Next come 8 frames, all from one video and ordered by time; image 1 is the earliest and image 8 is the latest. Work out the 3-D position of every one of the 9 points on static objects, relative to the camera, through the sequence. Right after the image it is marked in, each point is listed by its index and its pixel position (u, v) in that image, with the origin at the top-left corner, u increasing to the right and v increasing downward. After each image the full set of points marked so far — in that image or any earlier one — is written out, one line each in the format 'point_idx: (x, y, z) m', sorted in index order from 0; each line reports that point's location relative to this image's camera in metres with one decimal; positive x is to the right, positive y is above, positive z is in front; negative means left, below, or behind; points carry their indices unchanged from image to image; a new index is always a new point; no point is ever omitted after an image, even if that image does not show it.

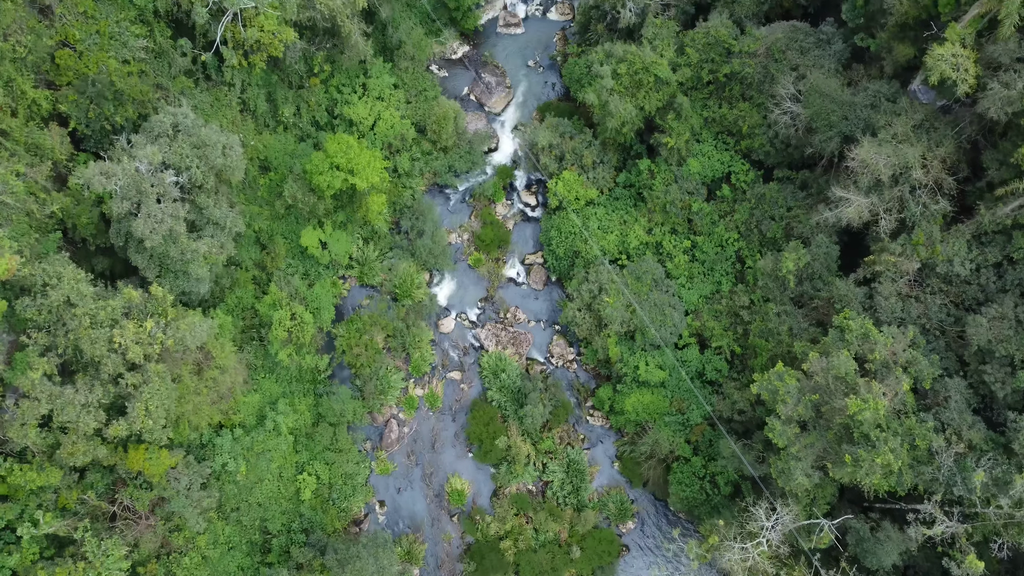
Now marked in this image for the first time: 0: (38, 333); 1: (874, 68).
0: (-9.1, -0.8, +15.8) m
1: (+8.7, +5.3, +19.7) m
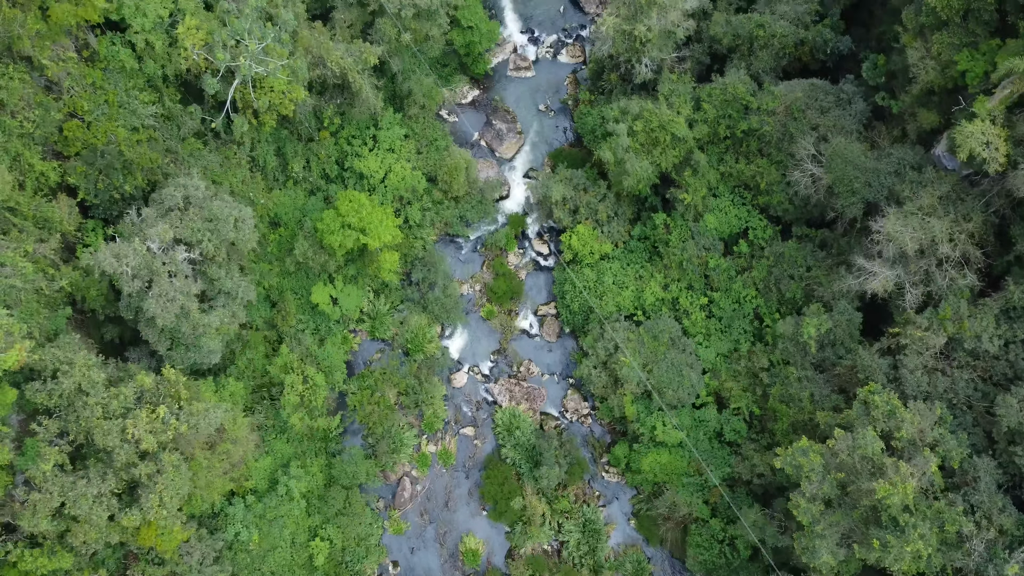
0: (-8.7, -2.5, +15.4) m
1: (+9.0, +3.7, +19.4) m
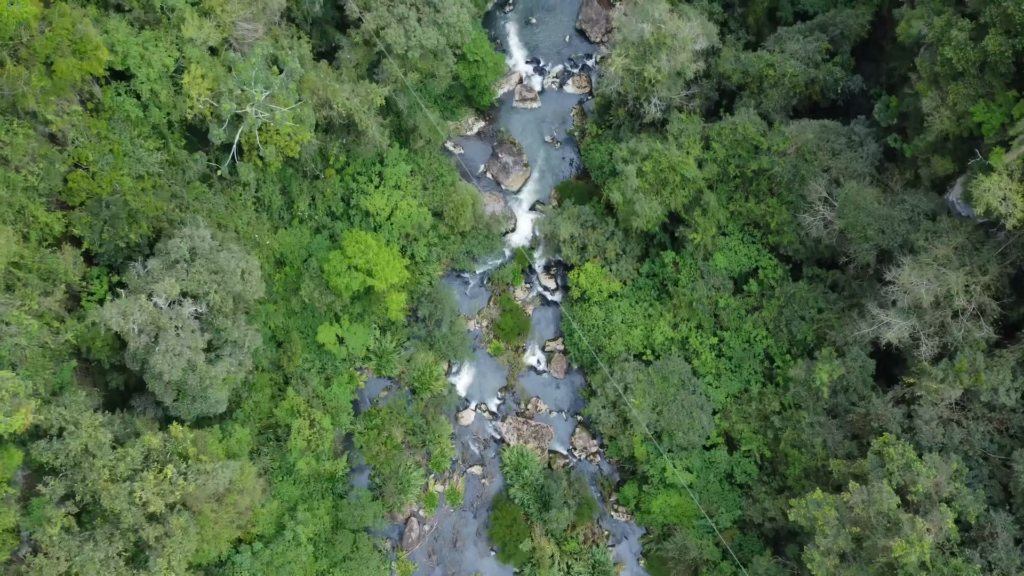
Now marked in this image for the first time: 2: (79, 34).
0: (-8.5, -3.6, +15.2) m
1: (+9.3, +2.7, +19.2) m
2: (-8.3, +4.9, +15.8) m
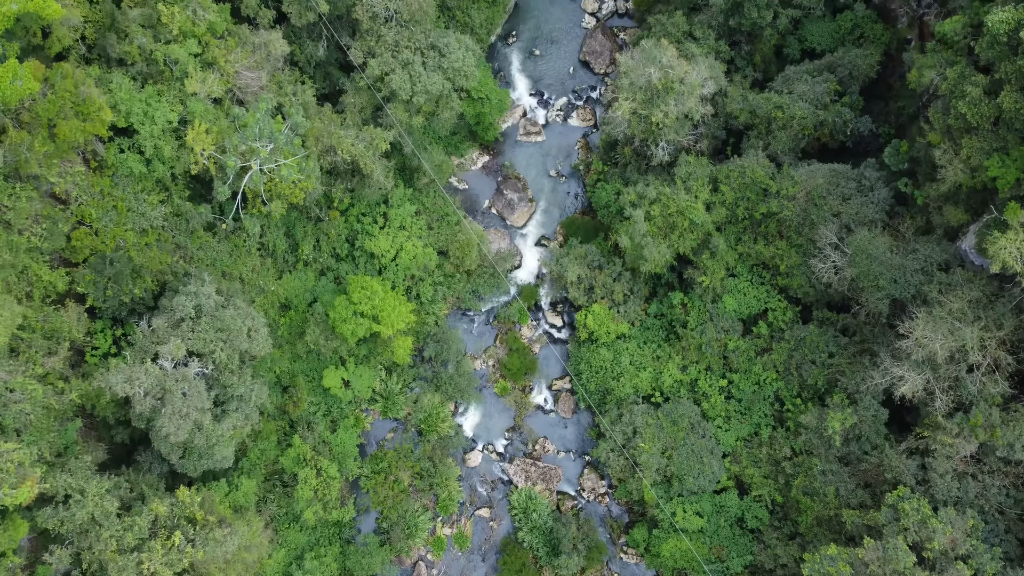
0: (-8.2, -4.8, +15.0) m
1: (+9.4, +1.6, +19.0) m
2: (-8.2, +3.7, +15.6) m
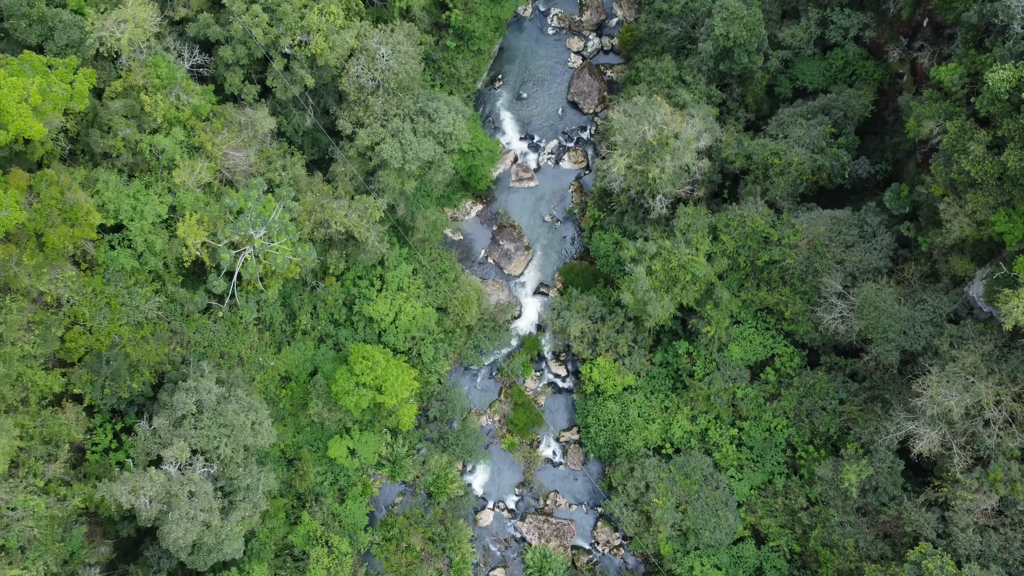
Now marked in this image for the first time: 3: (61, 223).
0: (-7.8, -6.9, +14.6) m
1: (+9.4, +0.5, +18.8) m
2: (-8.2, +1.6, +15.2) m
3: (-8.3, +1.2, +15.2) m
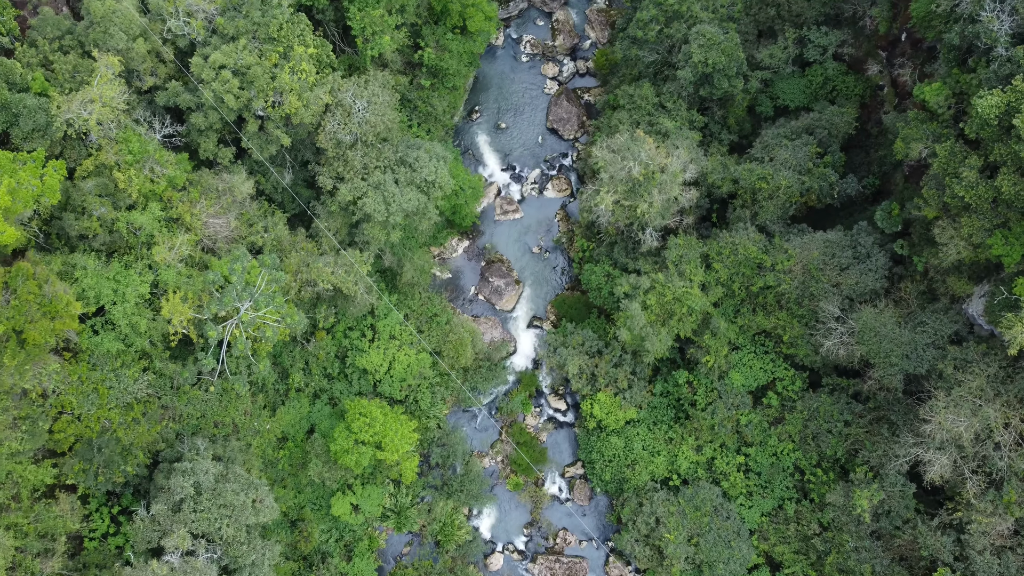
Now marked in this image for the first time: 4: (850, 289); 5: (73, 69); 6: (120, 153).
0: (-7.3, -8.5, +14.2) m
1: (+9.3, +0.1, +18.6) m
2: (-8.4, -0.1, +14.8) m
3: (-8.4, -0.5, +14.7) m
4: (+7.9, 0.0, +19.3) m
5: (-8.8, +4.4, +16.5) m
6: (-8.0, +2.8, +16.7) m
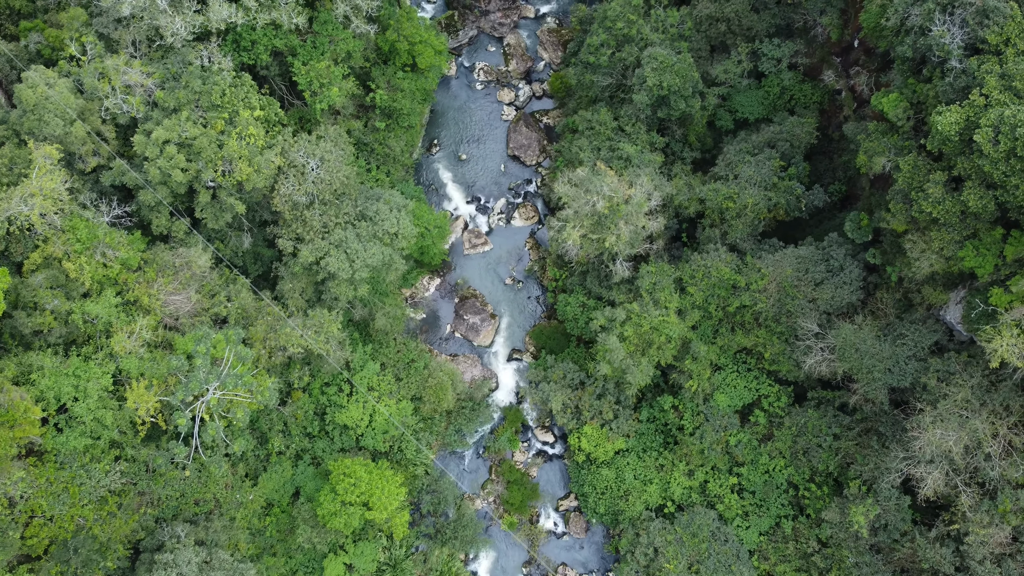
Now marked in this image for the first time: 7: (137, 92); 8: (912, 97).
0: (-7.0, -10.3, +13.7) m
1: (+8.7, -0.1, +18.4) m
2: (-8.8, -2.0, +14.2) m
3: (-8.8, -2.4, +14.1) m
4: (+7.3, -0.3, +19.1) m
5: (-9.7, +2.5, +15.9) m
6: (-8.7, +0.9, +16.2) m
7: (-7.9, +4.1, +17.3) m
8: (+7.9, +3.7, +16.2) m
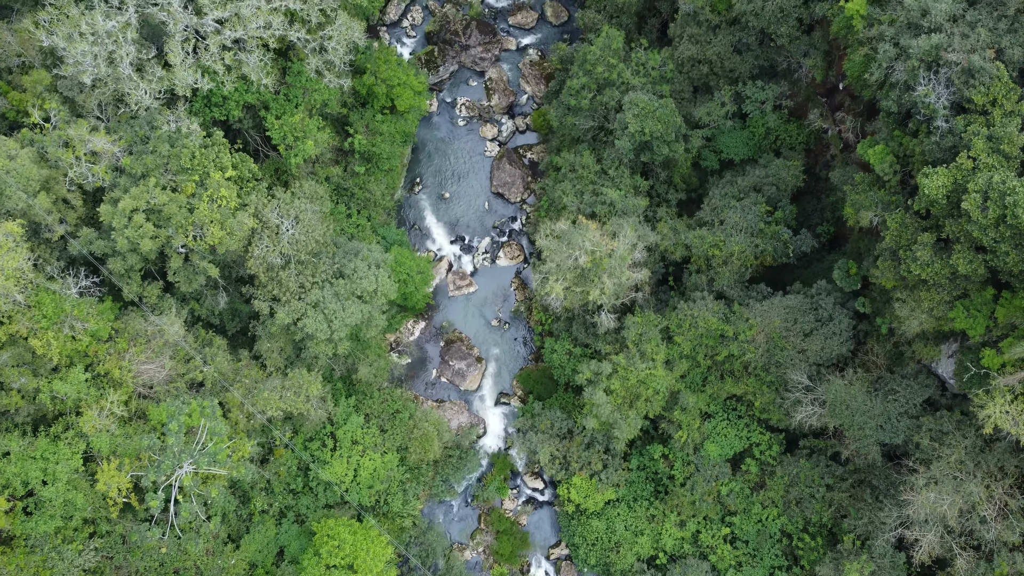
0: (-7.1, -11.7, +13.2) m
1: (+8.3, -1.3, +18.0) m
2: (-9.1, -3.5, +13.7) m
3: (-9.2, -3.9, +13.7) m
4: (+6.9, -1.5, +18.7) m
5: (-10.2, +1.0, +15.4) m
6: (-9.1, -0.6, +15.7) m
7: (-8.4, +2.6, +16.8) m
8: (+7.4, +2.6, +15.8) m
